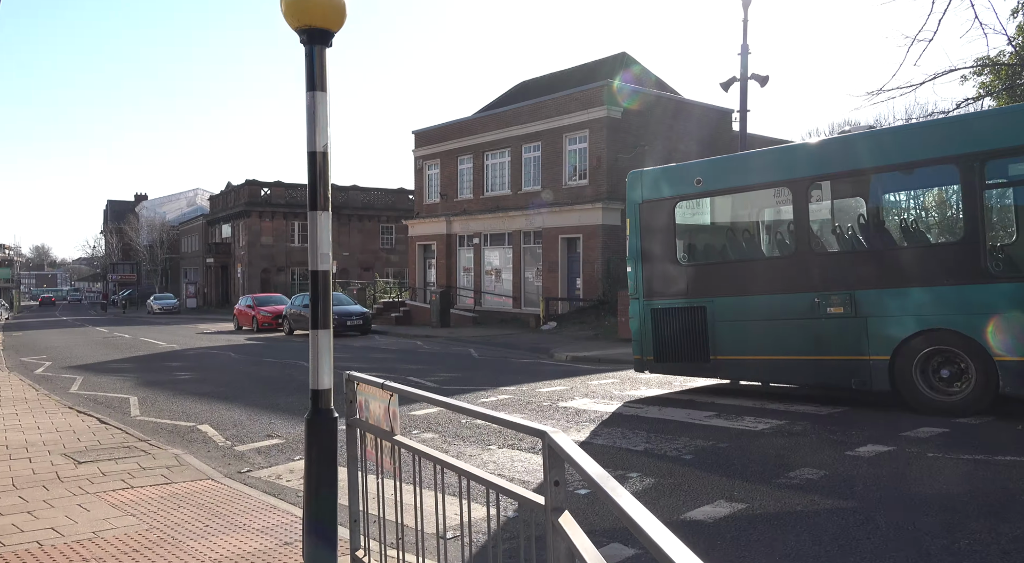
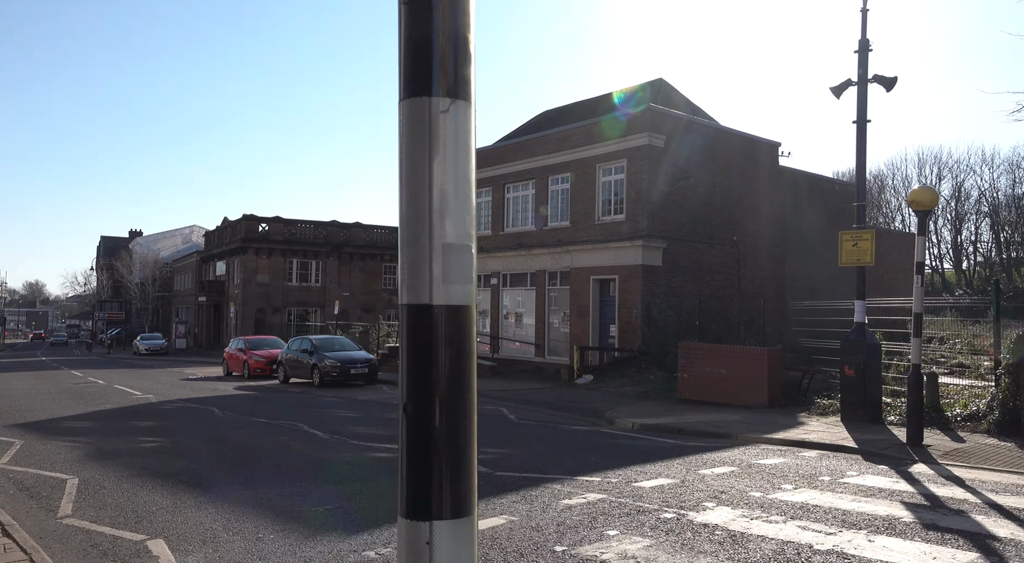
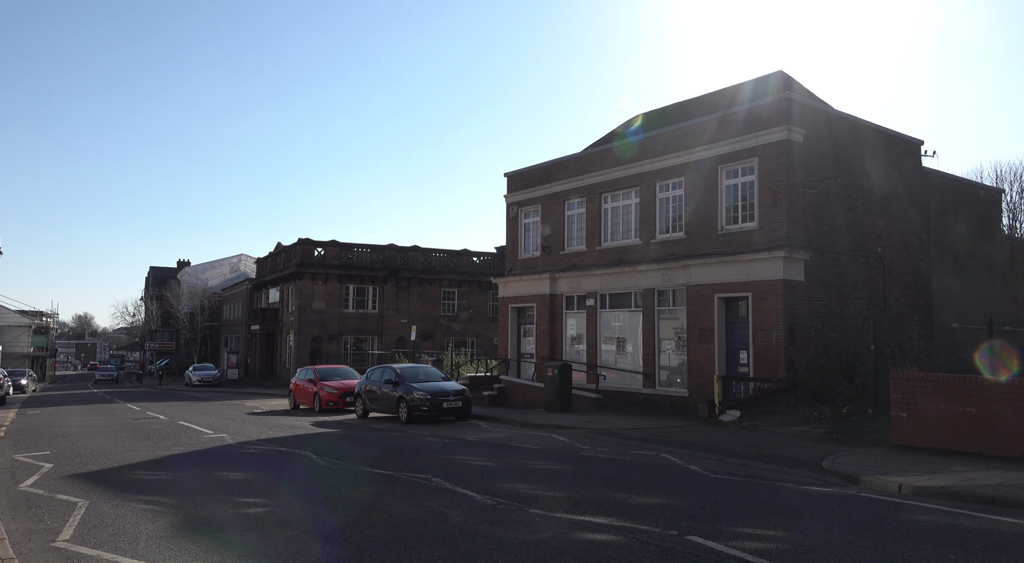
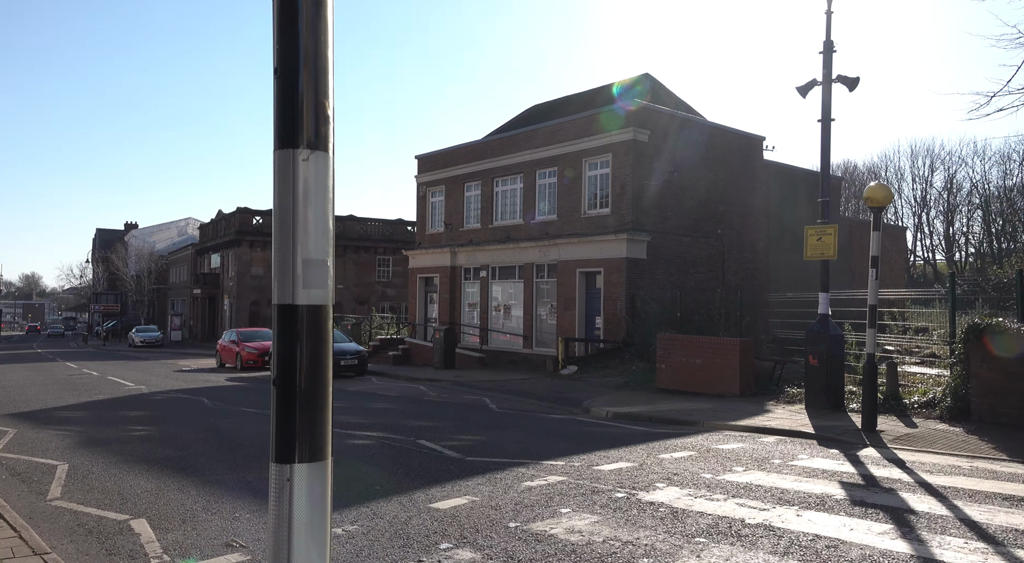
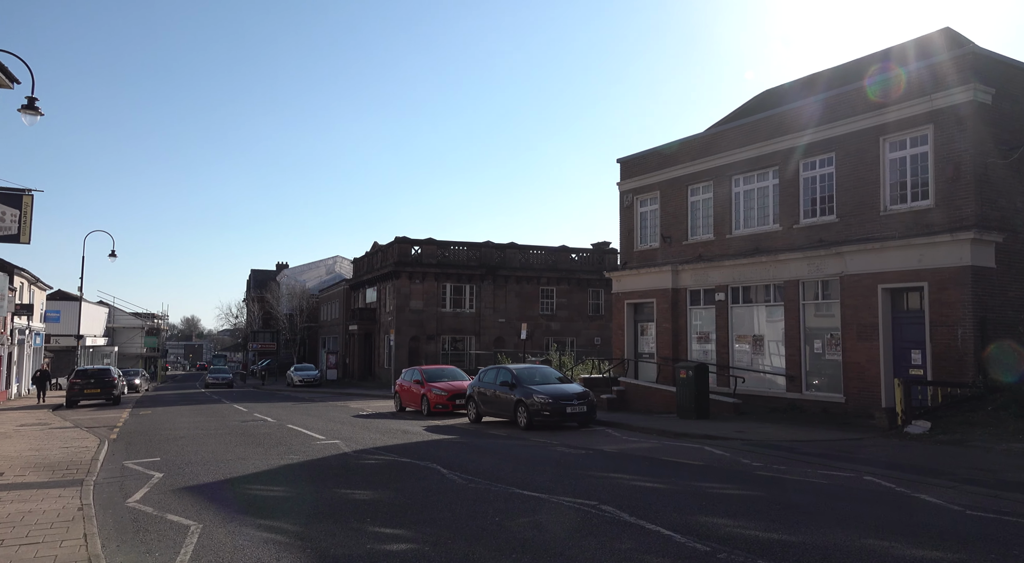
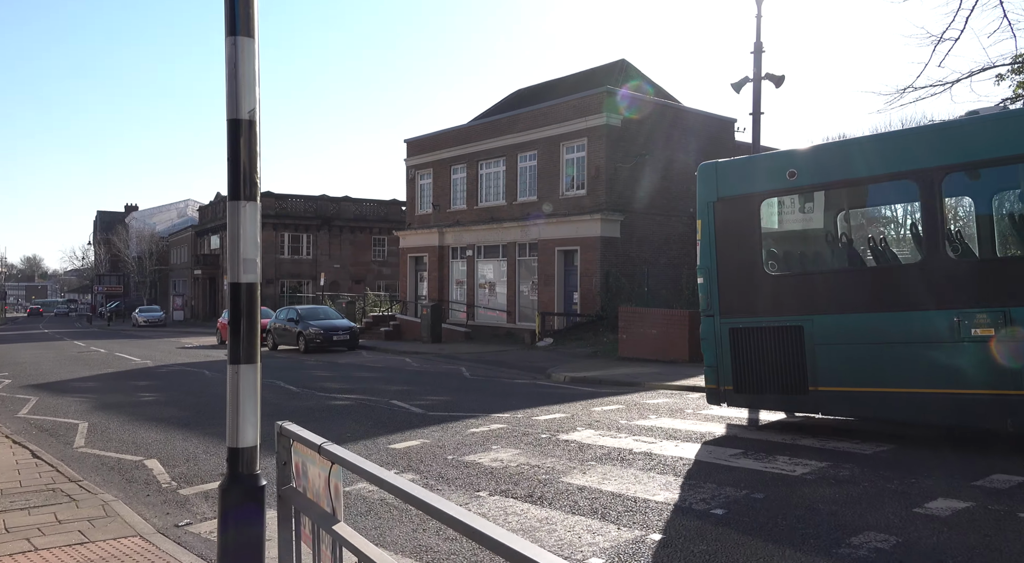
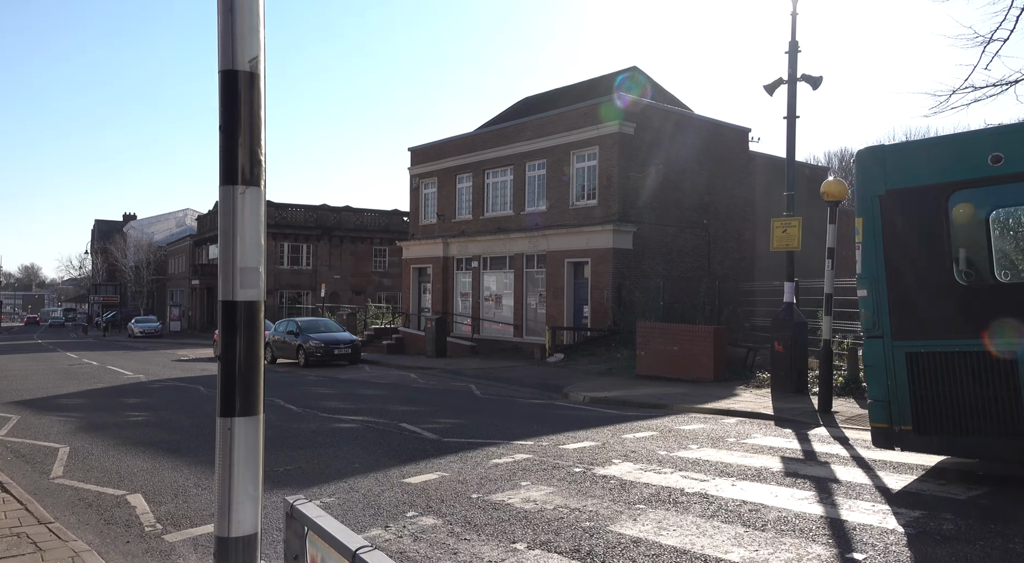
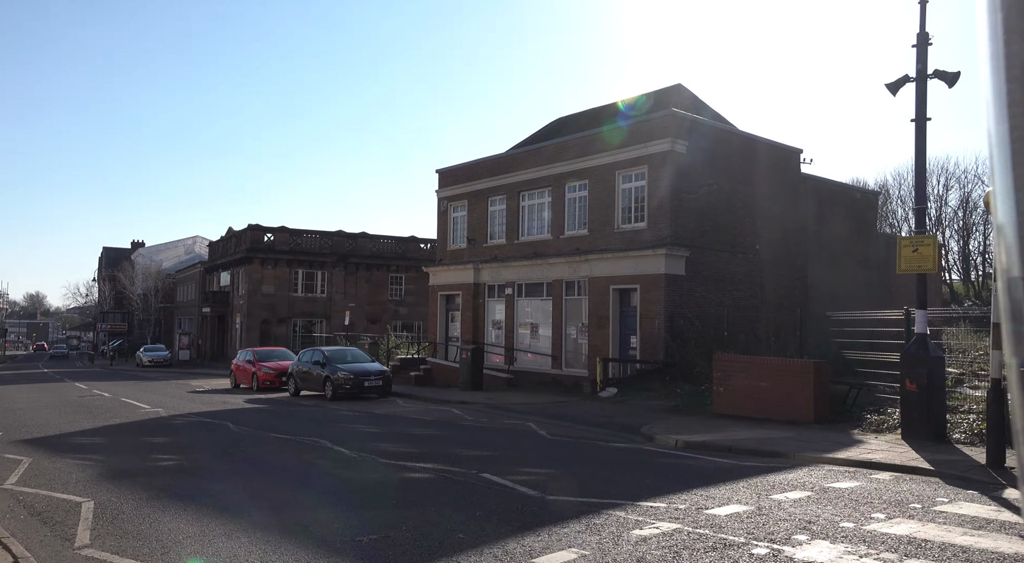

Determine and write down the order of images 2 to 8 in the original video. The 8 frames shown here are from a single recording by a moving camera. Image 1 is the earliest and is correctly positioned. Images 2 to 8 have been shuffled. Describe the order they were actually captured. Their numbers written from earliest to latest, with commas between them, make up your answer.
6, 7, 4, 2, 8, 3, 5
